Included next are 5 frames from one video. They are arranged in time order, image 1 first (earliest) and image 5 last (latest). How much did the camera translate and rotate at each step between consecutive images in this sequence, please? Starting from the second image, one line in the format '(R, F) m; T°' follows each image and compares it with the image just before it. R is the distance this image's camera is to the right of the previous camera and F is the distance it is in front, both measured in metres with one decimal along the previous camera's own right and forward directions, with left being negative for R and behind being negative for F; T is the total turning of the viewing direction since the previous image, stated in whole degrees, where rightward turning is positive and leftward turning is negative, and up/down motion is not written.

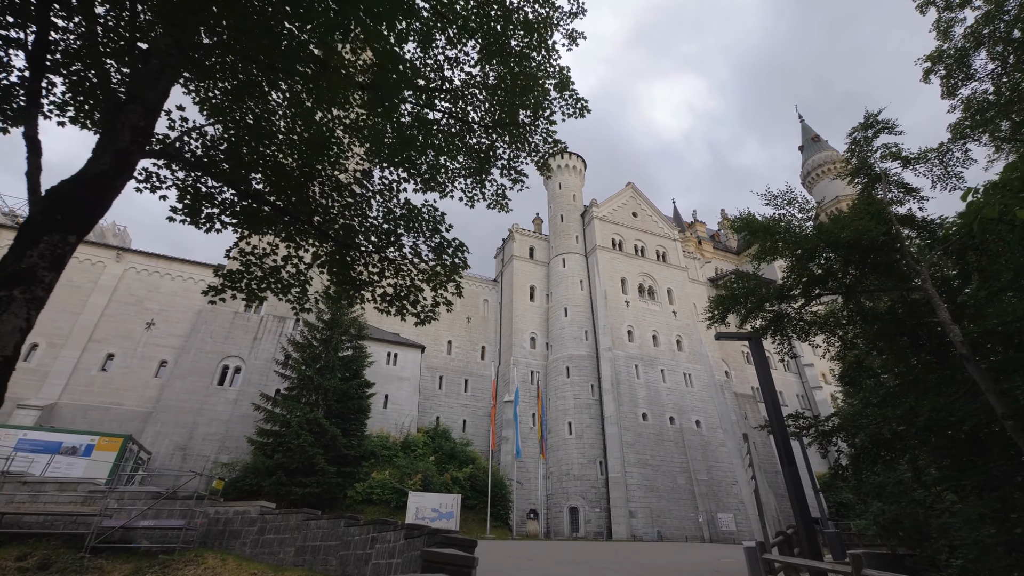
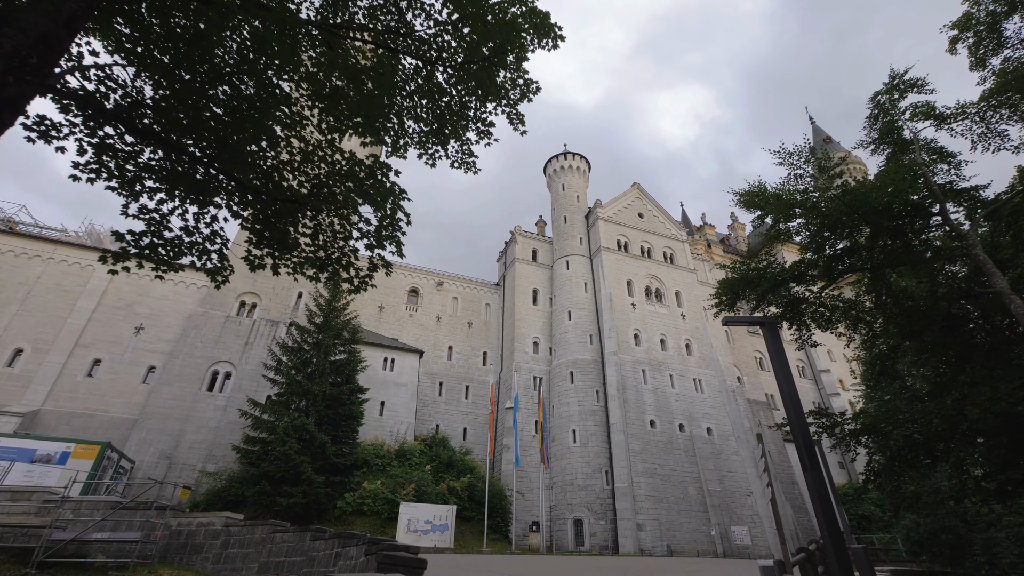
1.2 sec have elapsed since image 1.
(+0.4, +1.0) m; -1°
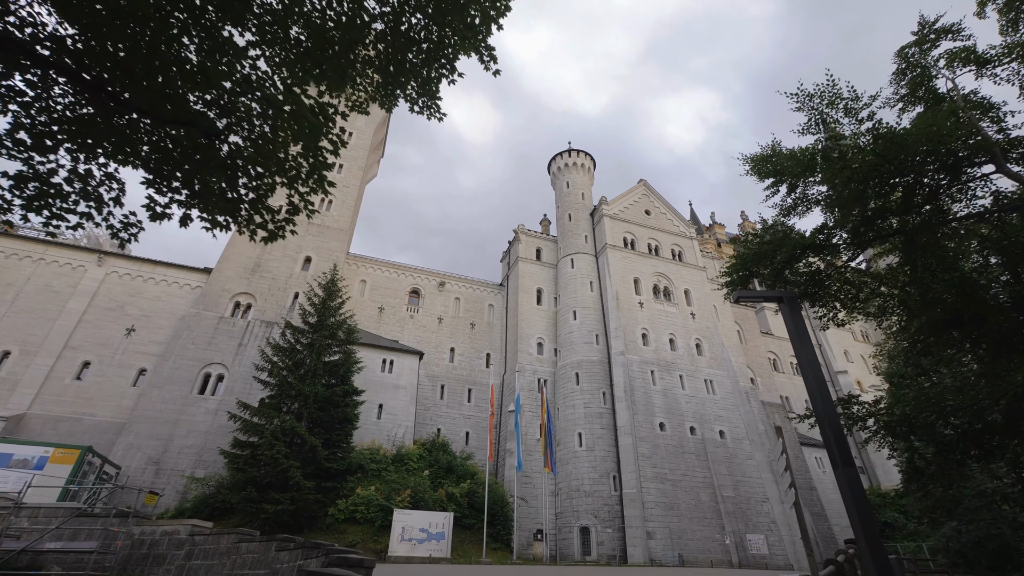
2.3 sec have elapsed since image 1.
(+0.4, +0.9) m; -1°
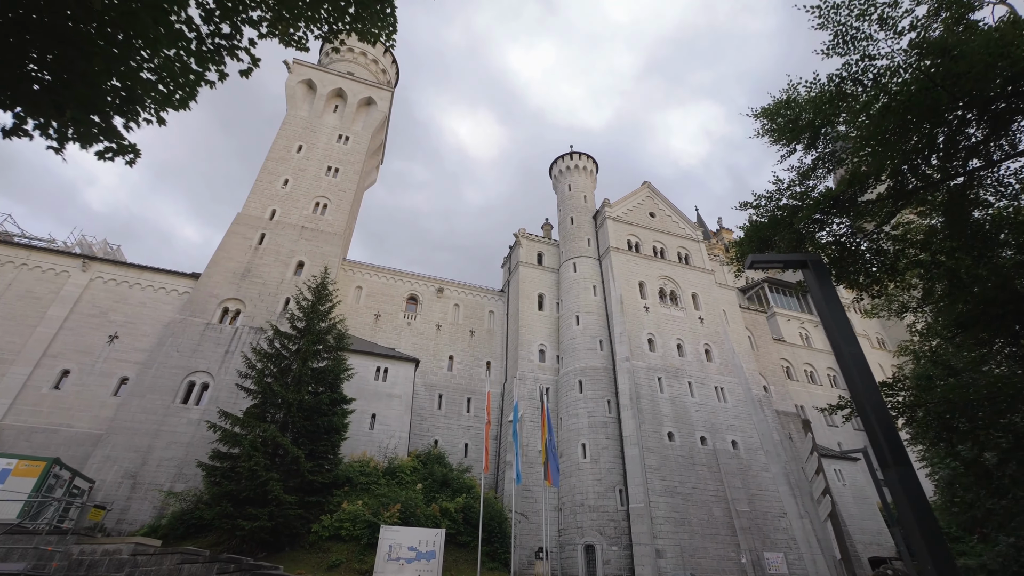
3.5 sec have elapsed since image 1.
(+0.4, +1.1) m; -1°
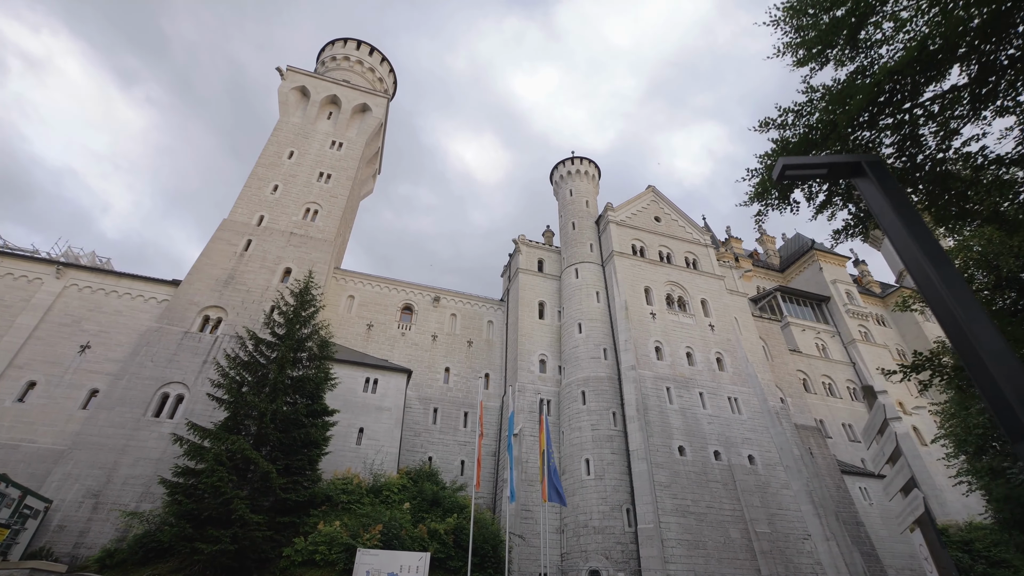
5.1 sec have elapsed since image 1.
(+0.5, +1.4) m; -1°
